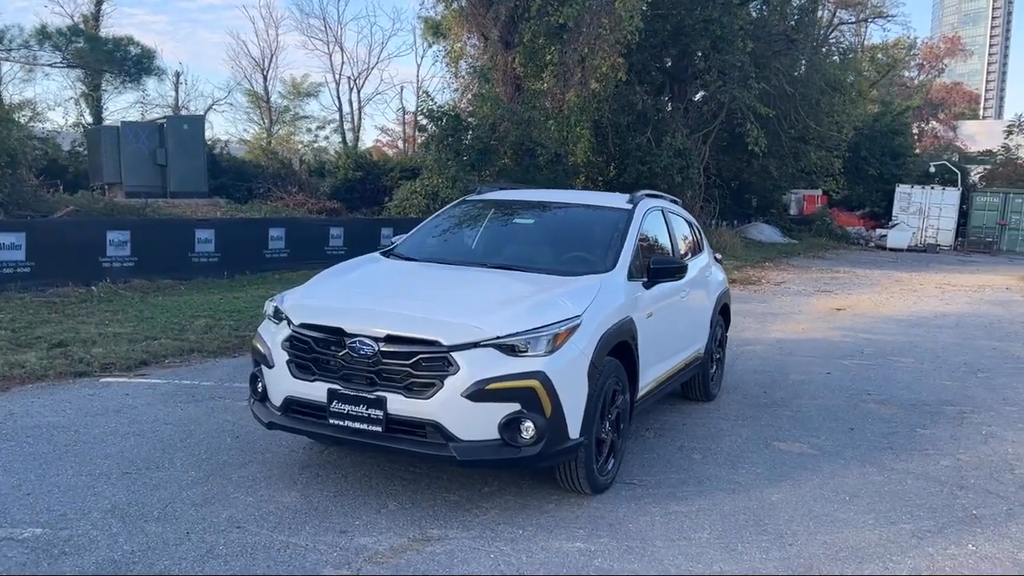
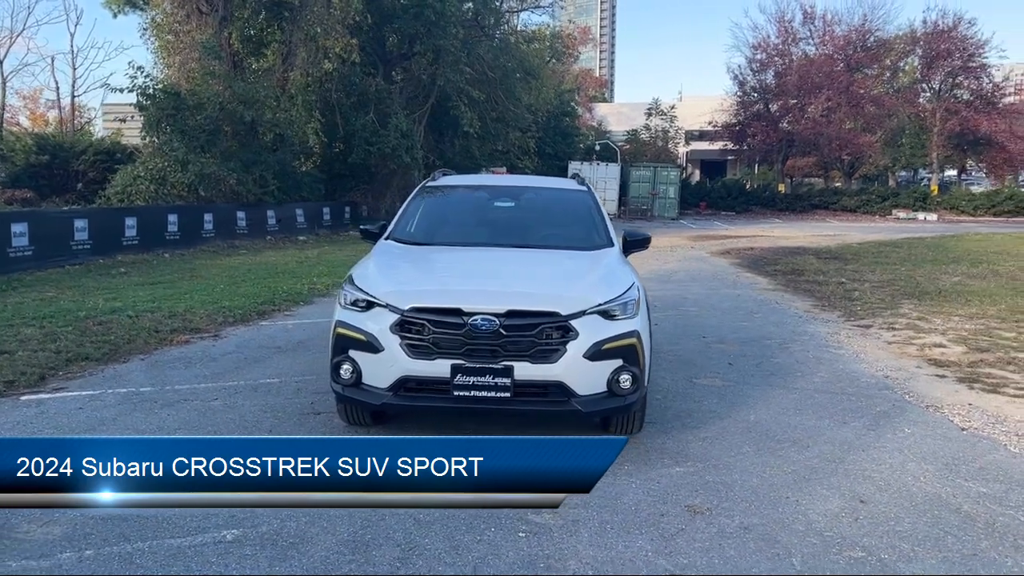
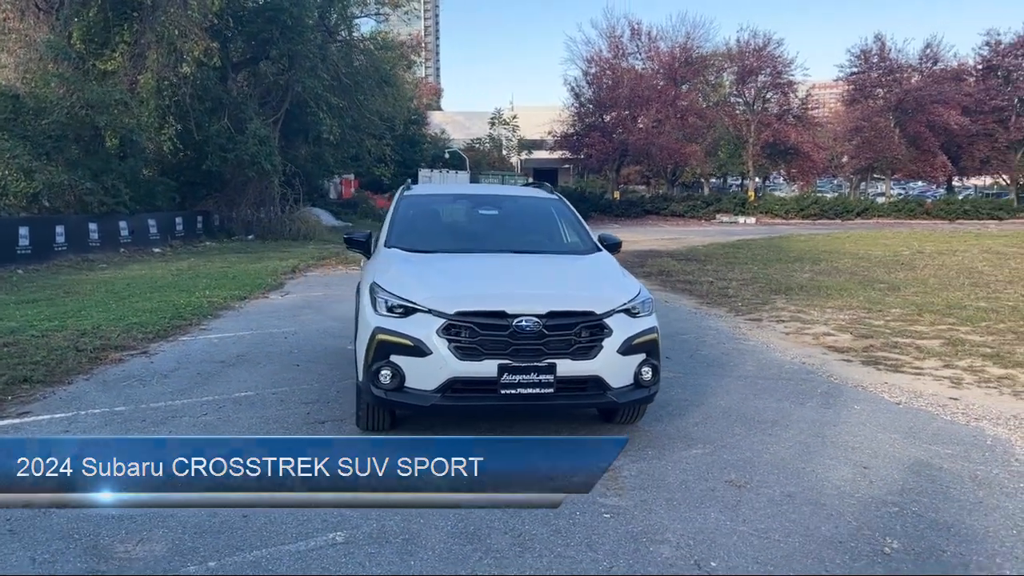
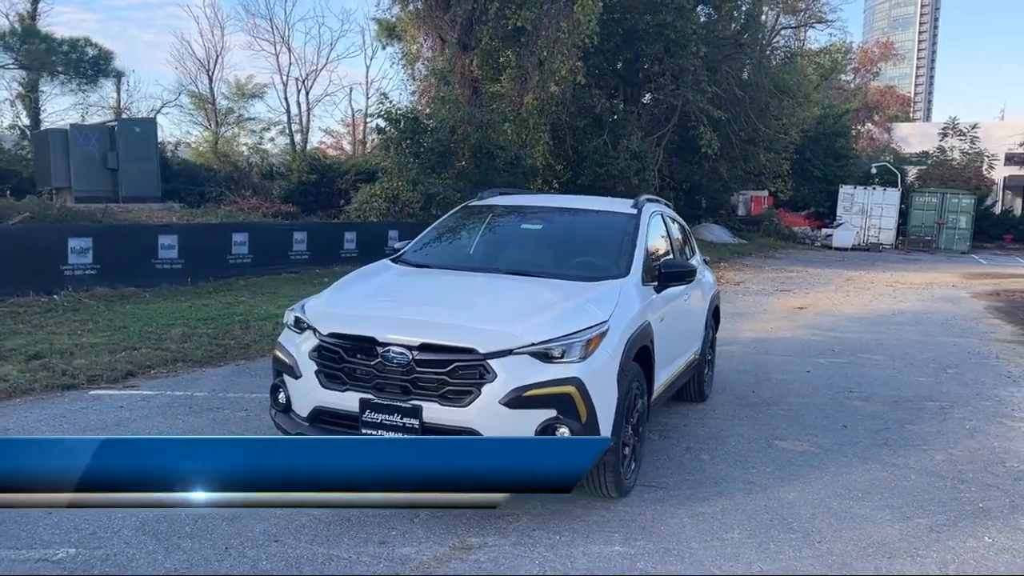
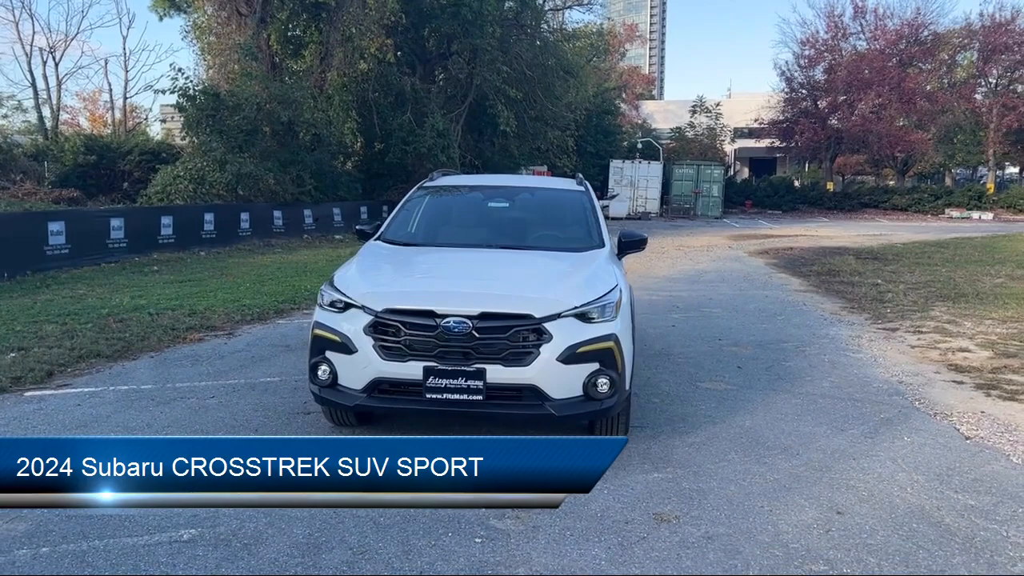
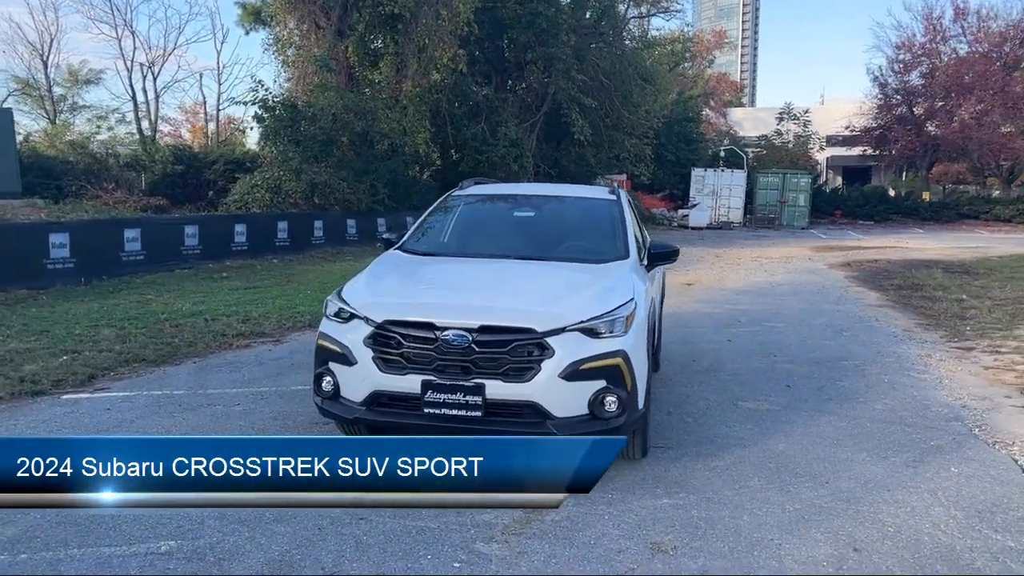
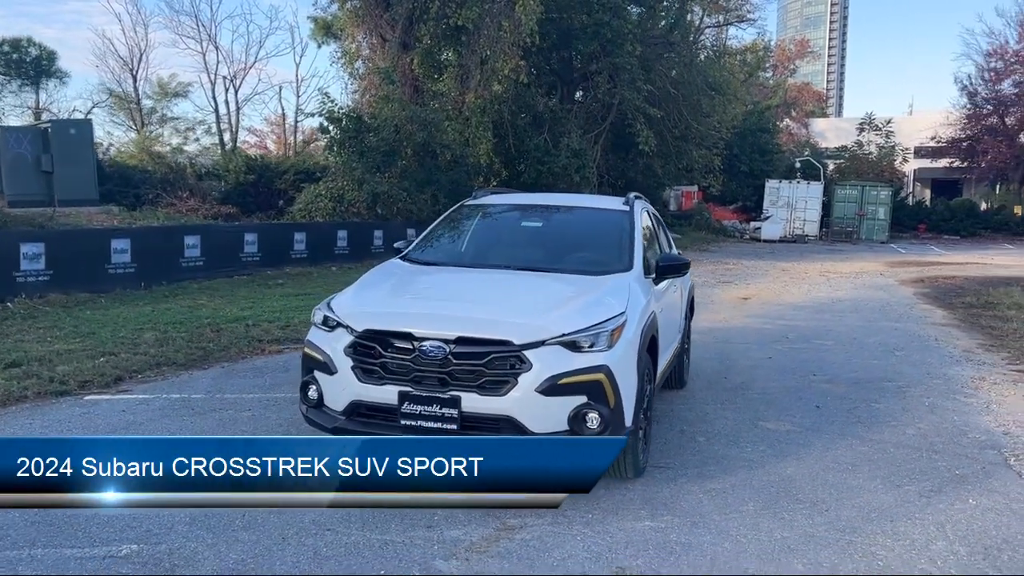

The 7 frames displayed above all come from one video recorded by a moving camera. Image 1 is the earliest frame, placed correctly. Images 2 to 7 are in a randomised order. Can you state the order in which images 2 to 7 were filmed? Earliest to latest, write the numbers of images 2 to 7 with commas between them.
4, 7, 6, 5, 2, 3
